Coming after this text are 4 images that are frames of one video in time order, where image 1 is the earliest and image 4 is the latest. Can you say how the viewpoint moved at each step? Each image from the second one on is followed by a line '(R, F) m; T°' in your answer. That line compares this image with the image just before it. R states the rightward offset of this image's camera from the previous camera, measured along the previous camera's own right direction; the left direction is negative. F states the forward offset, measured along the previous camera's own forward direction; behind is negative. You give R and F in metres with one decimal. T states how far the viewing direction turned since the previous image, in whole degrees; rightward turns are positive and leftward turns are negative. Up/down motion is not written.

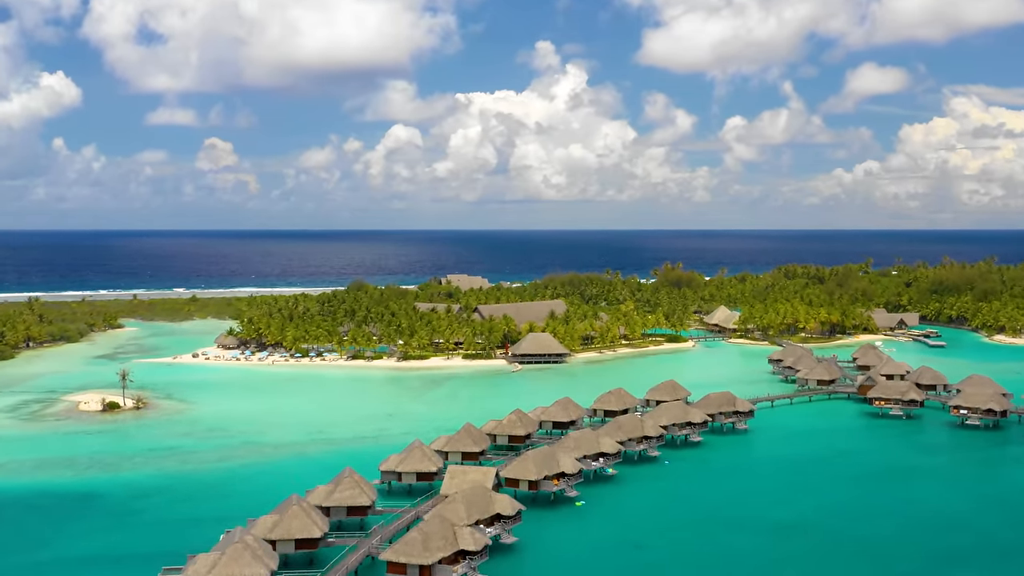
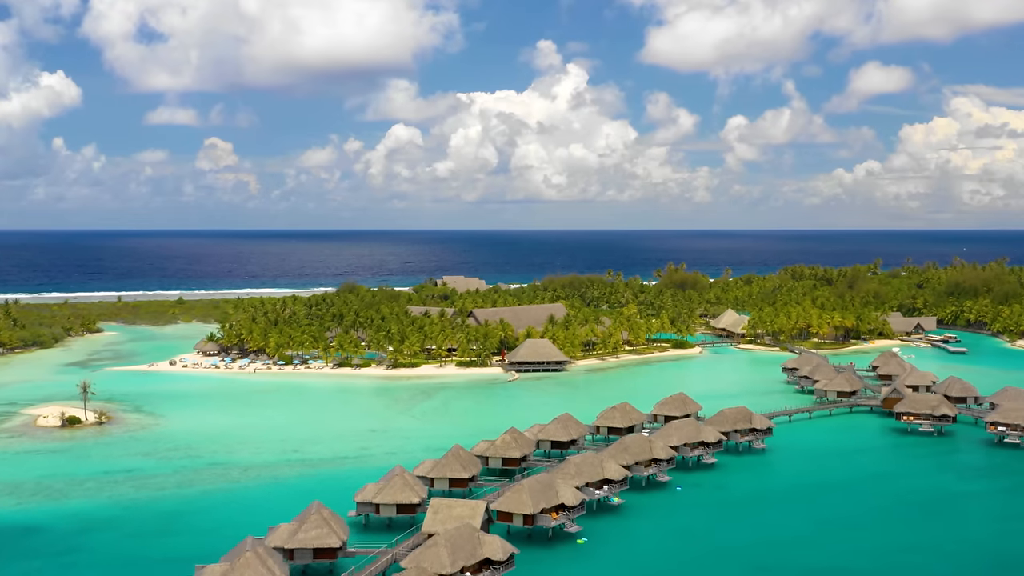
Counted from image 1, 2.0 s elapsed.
(+0.1, +1.4) m; 0°
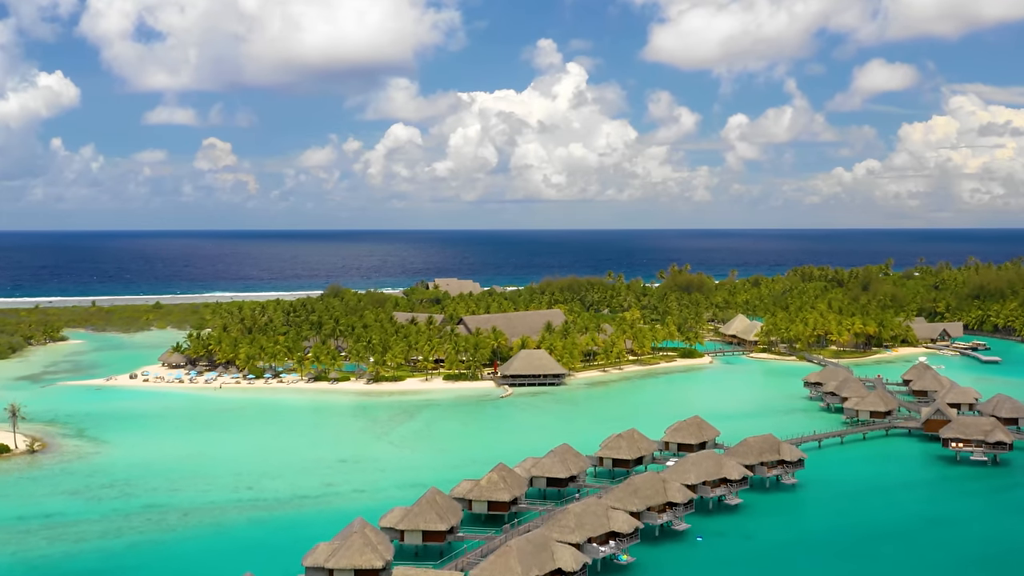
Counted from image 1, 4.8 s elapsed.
(+0.2, +2.0) m; 0°
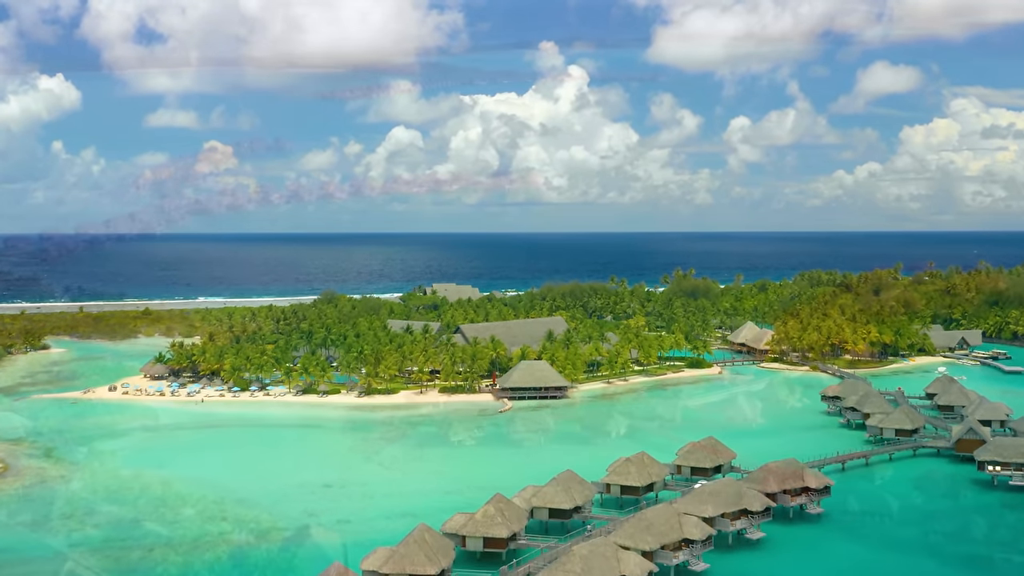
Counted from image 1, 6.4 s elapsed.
(0.0, +1.0) m; 0°
